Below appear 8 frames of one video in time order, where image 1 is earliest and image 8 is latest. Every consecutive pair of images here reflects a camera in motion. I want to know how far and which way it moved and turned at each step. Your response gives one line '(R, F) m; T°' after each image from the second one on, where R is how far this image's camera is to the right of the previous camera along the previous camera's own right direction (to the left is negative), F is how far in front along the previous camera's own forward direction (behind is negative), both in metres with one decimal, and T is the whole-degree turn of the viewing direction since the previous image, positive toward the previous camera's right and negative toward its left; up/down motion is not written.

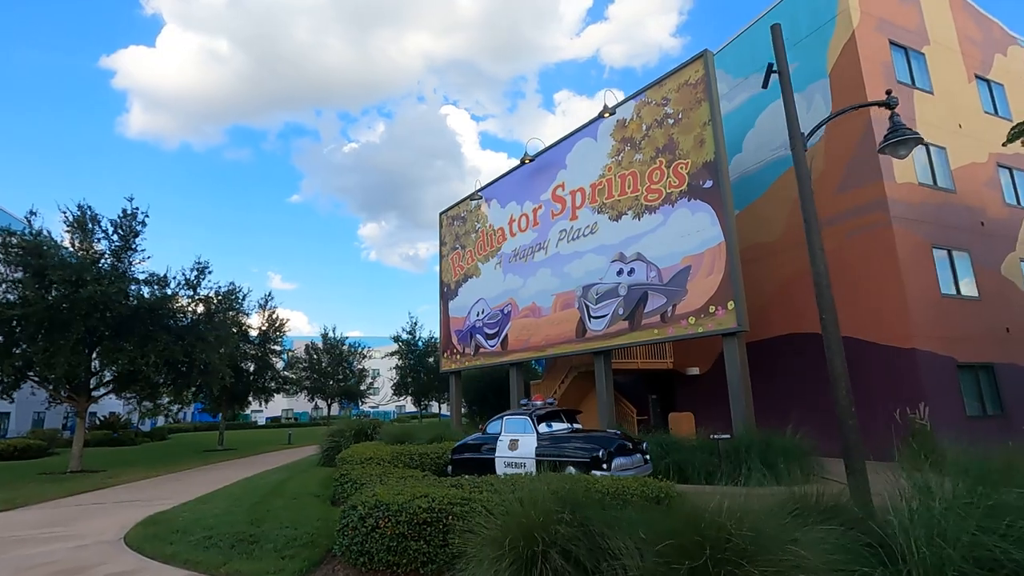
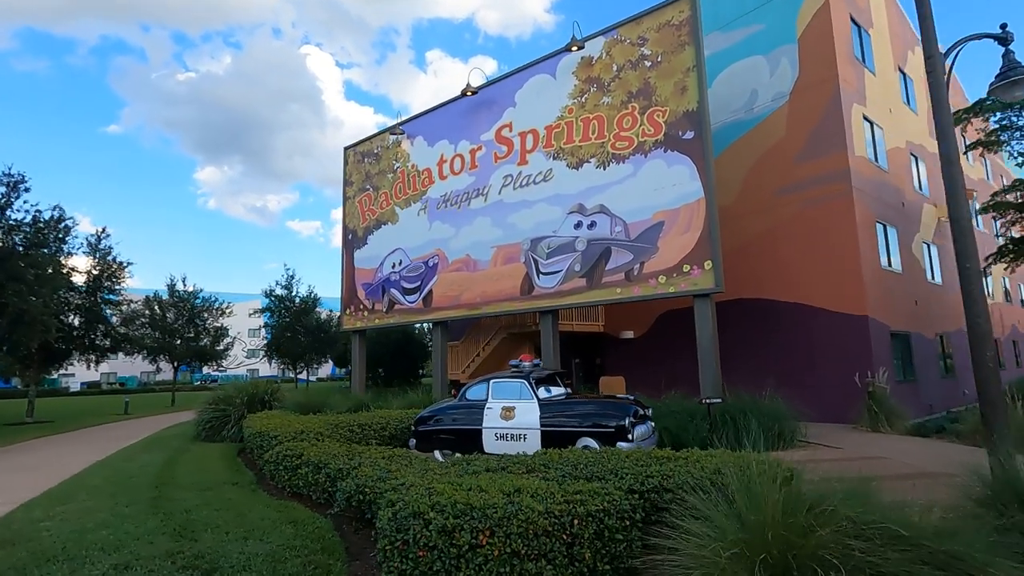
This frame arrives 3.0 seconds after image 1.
(-2.3, +2.3) m; +15°
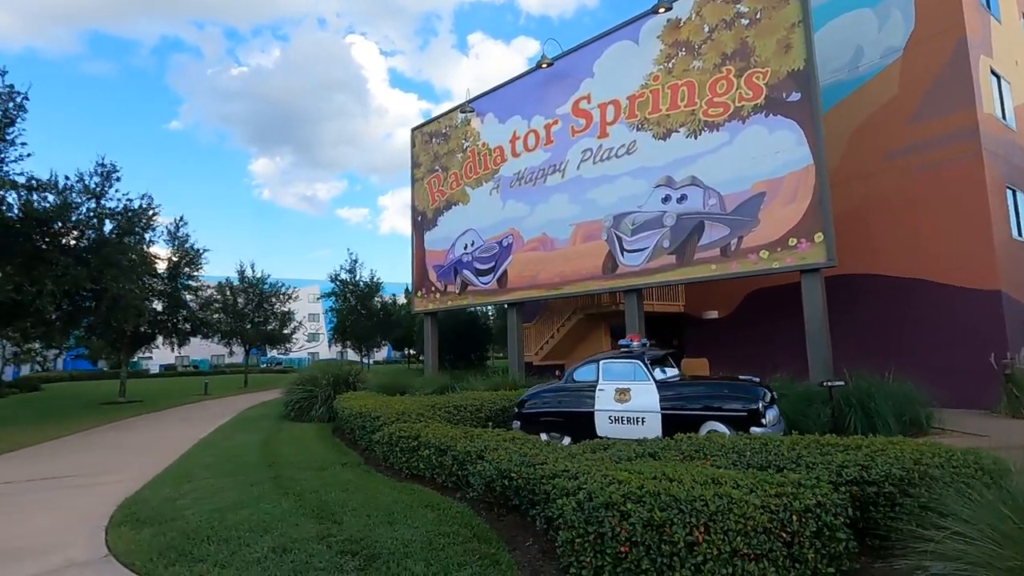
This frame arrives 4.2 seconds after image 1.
(-1.1, +0.4) m; -5°
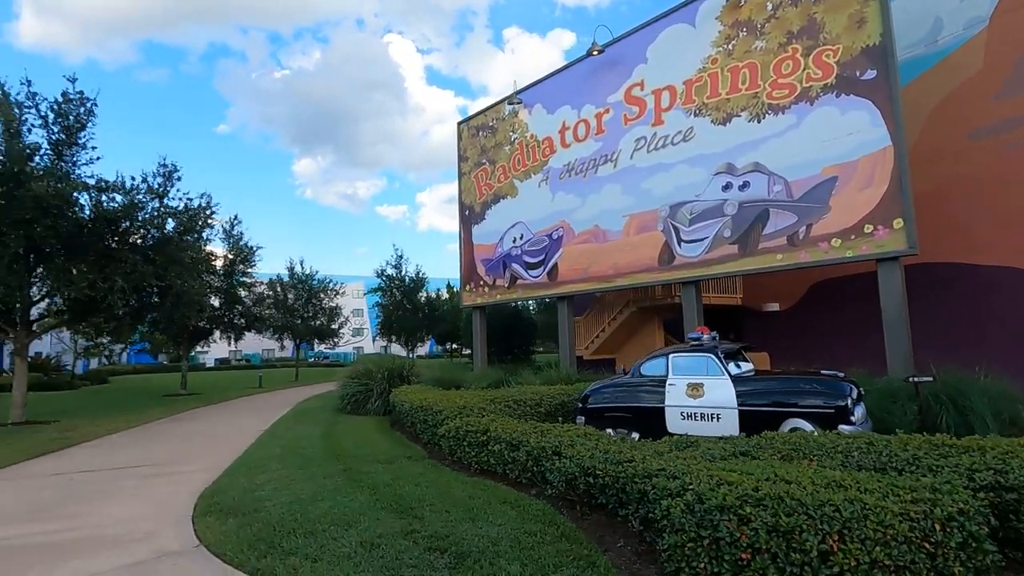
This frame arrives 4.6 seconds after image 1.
(-0.4, +0.2) m; -4°
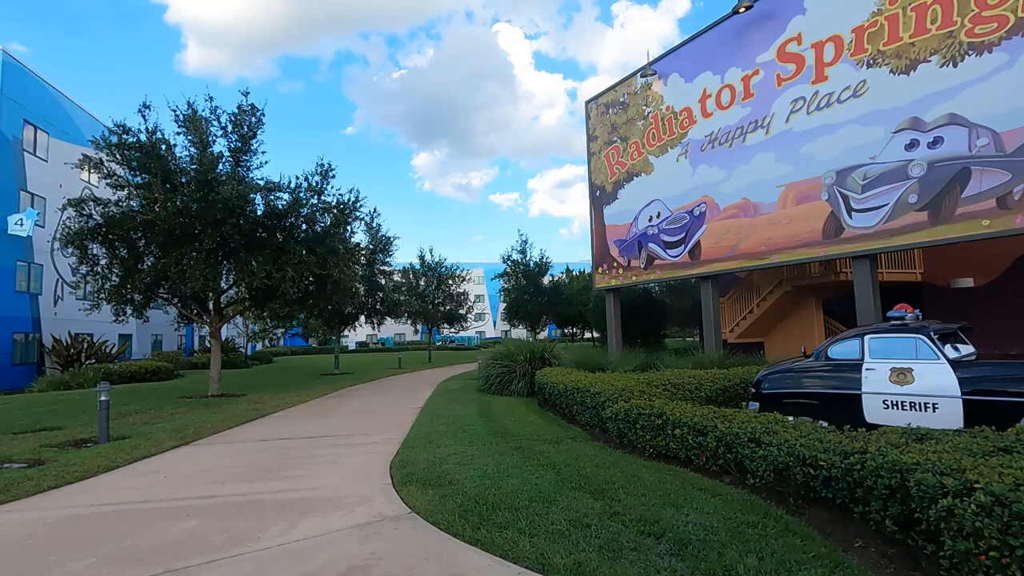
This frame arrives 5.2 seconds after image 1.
(-0.8, +0.1) m; -12°
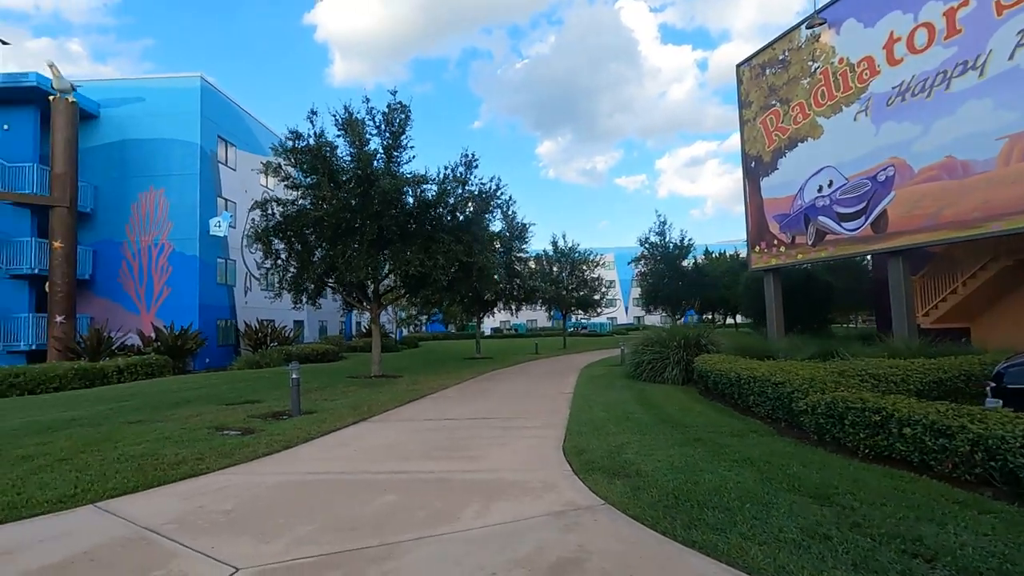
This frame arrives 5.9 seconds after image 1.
(-0.6, +0.3) m; -13°
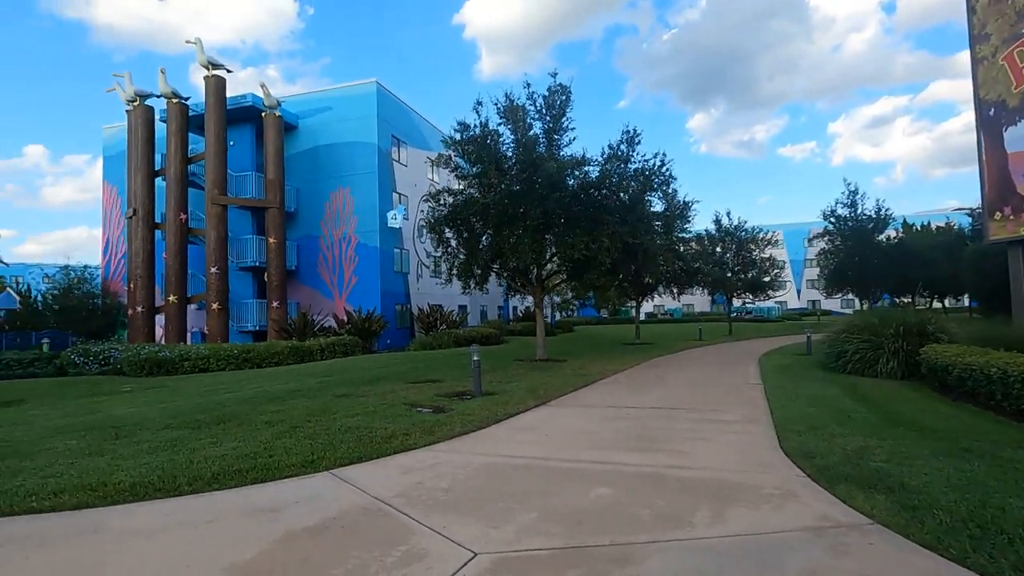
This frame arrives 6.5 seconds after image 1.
(-0.7, +0.3) m; -16°
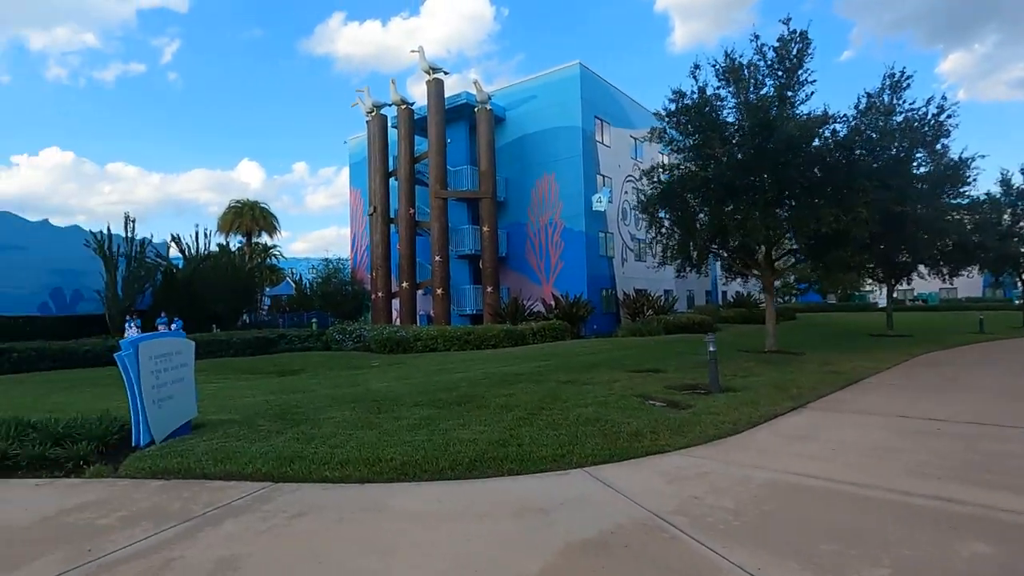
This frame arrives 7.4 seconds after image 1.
(-0.8, +0.6) m; -20°
